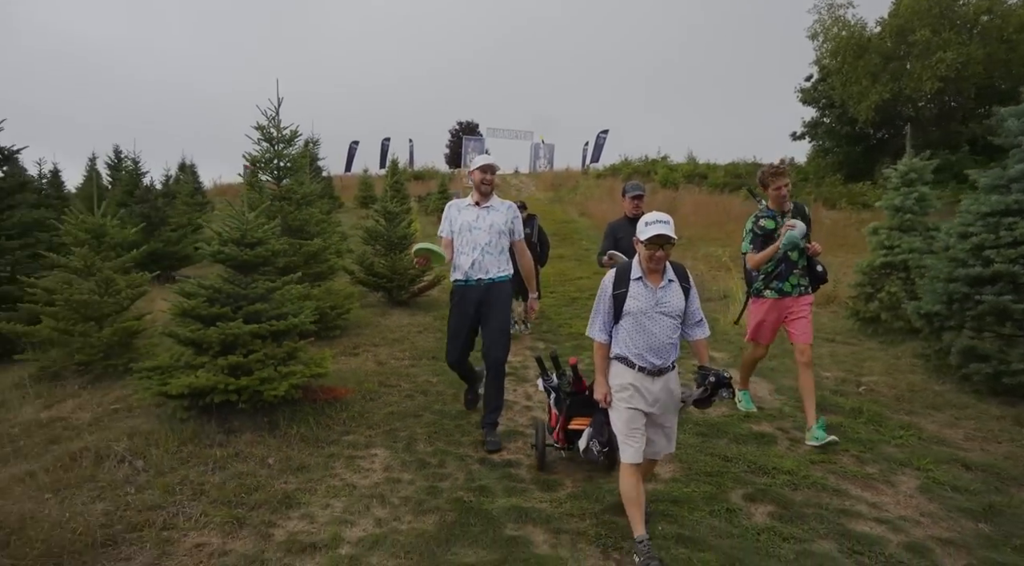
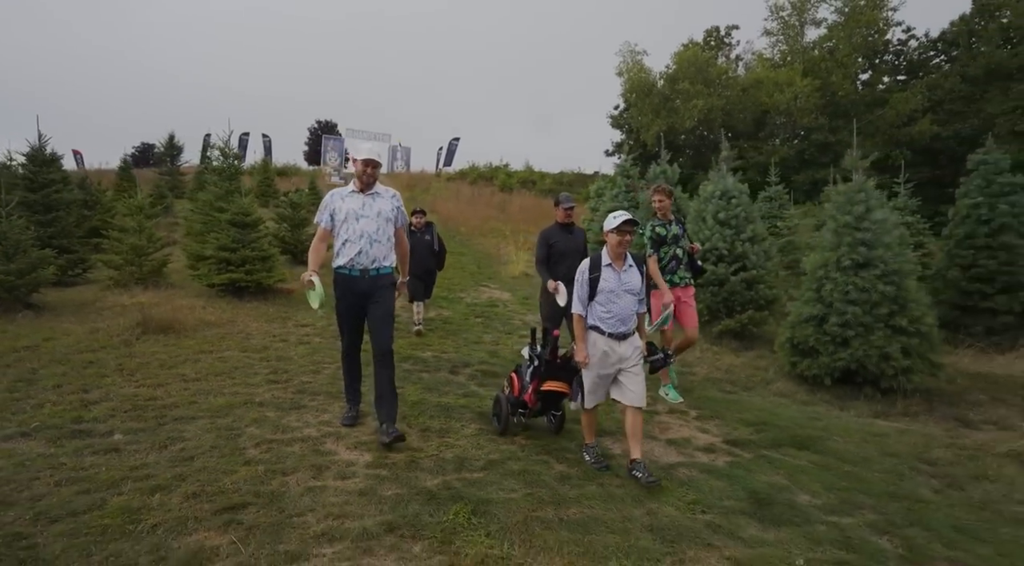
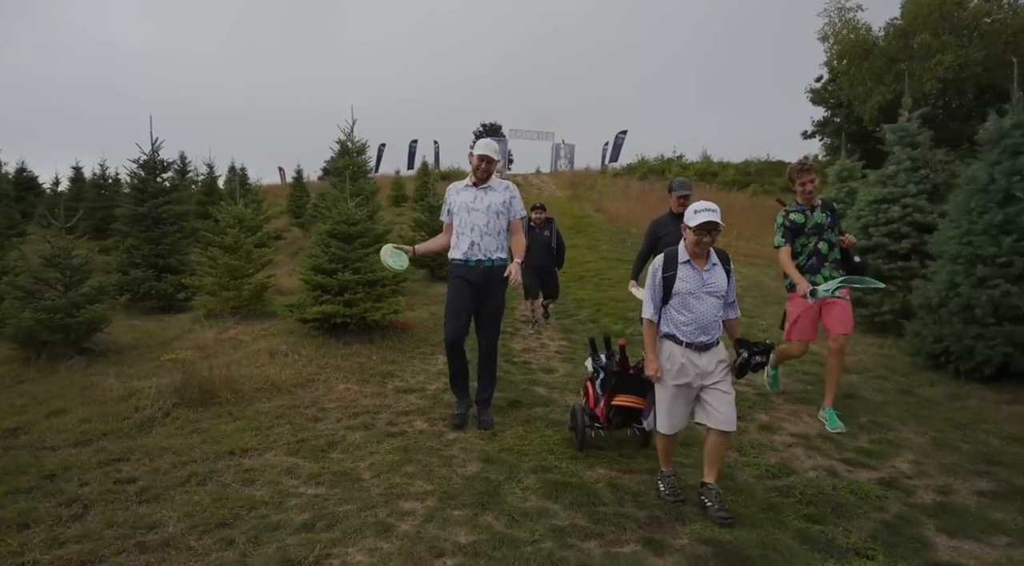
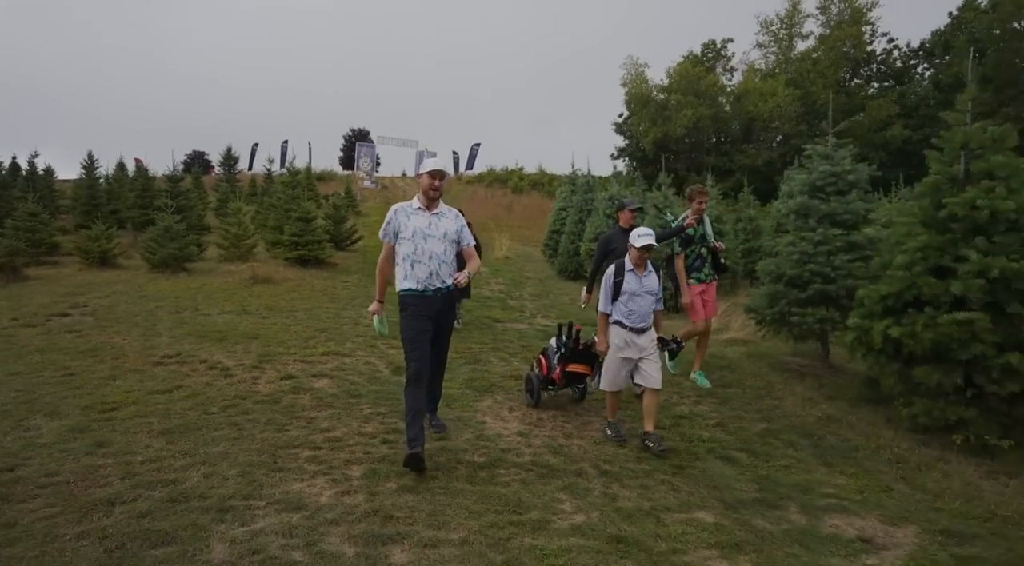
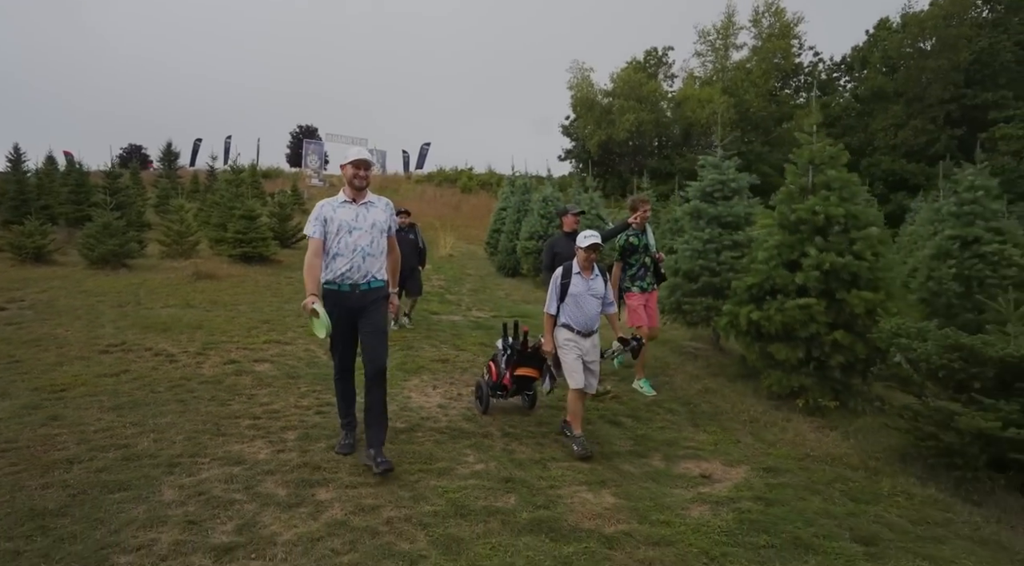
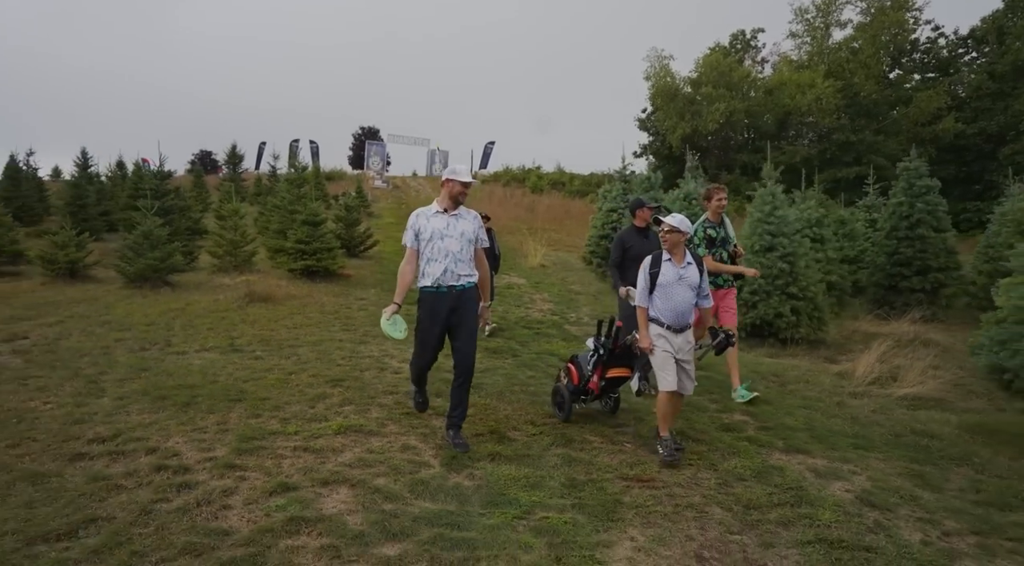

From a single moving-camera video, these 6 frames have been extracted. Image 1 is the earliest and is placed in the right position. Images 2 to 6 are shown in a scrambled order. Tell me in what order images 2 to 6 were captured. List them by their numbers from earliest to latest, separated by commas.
3, 2, 6, 4, 5
